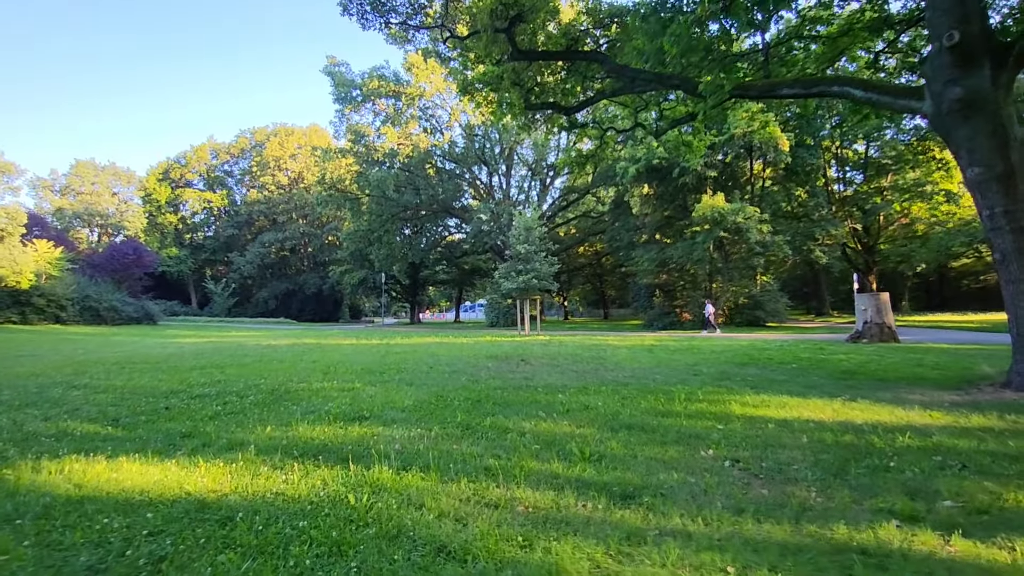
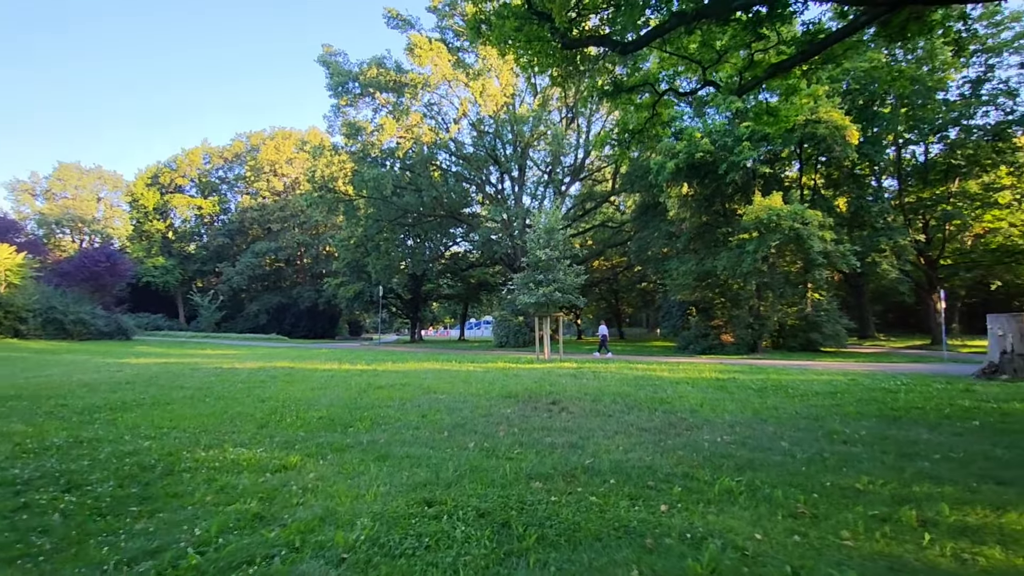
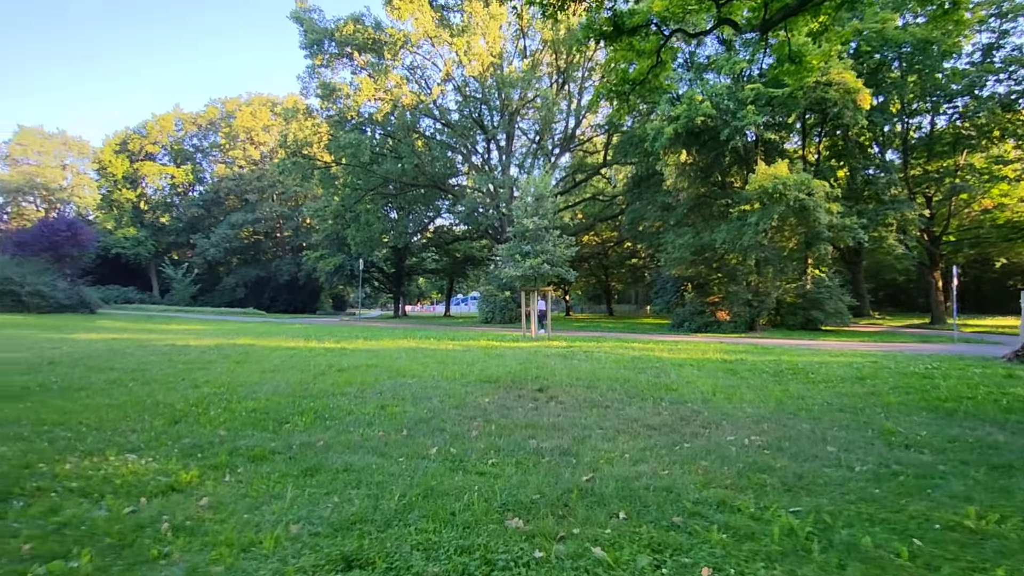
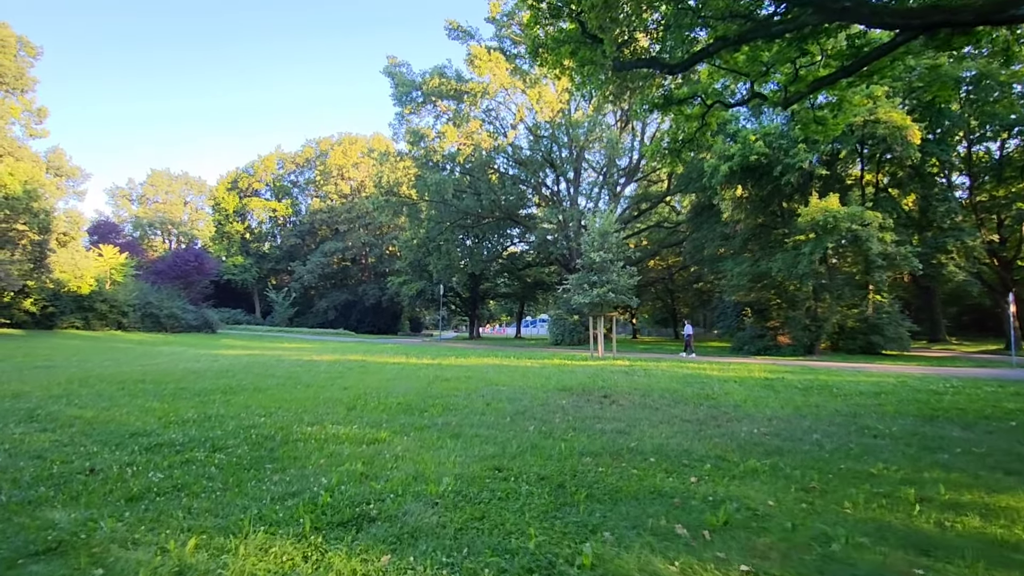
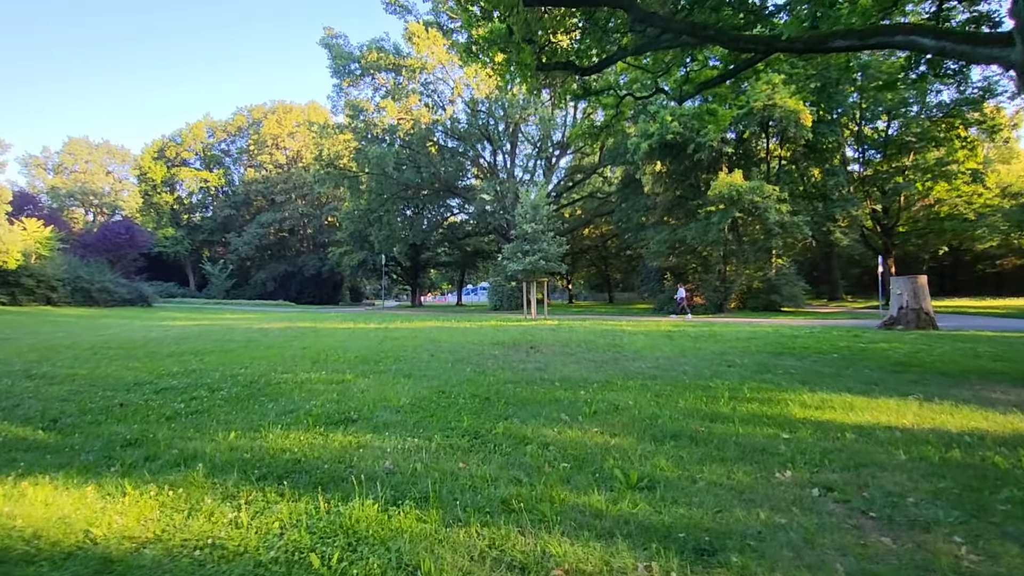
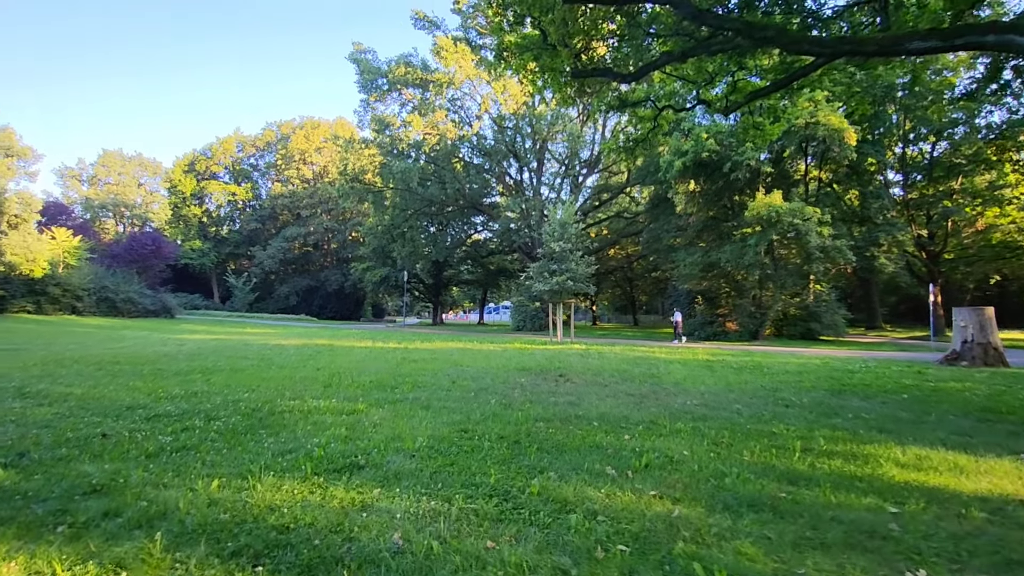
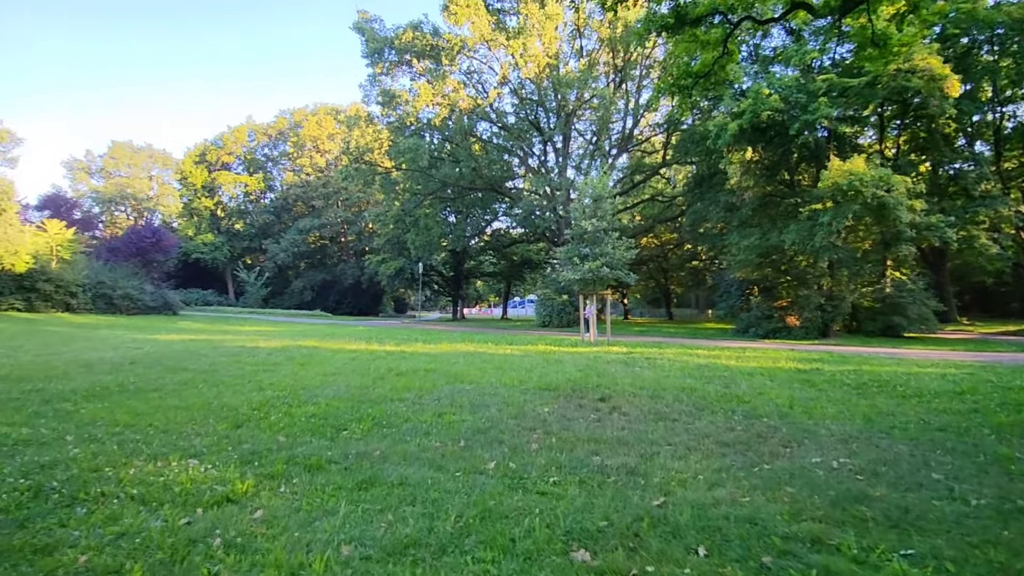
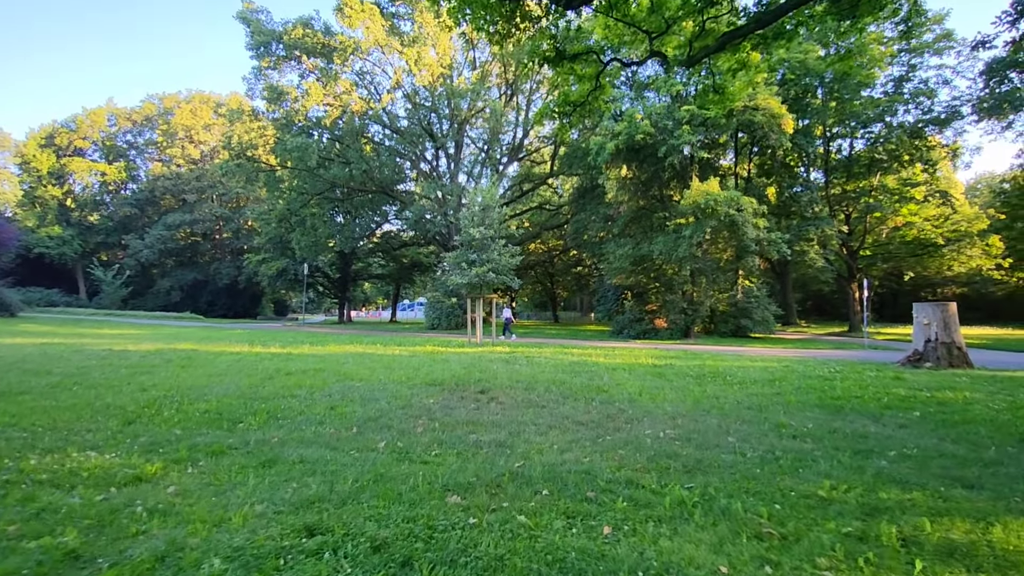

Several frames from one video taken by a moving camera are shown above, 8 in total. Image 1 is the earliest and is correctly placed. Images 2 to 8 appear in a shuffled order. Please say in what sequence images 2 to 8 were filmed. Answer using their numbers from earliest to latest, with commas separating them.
5, 6, 4, 2, 8, 3, 7
